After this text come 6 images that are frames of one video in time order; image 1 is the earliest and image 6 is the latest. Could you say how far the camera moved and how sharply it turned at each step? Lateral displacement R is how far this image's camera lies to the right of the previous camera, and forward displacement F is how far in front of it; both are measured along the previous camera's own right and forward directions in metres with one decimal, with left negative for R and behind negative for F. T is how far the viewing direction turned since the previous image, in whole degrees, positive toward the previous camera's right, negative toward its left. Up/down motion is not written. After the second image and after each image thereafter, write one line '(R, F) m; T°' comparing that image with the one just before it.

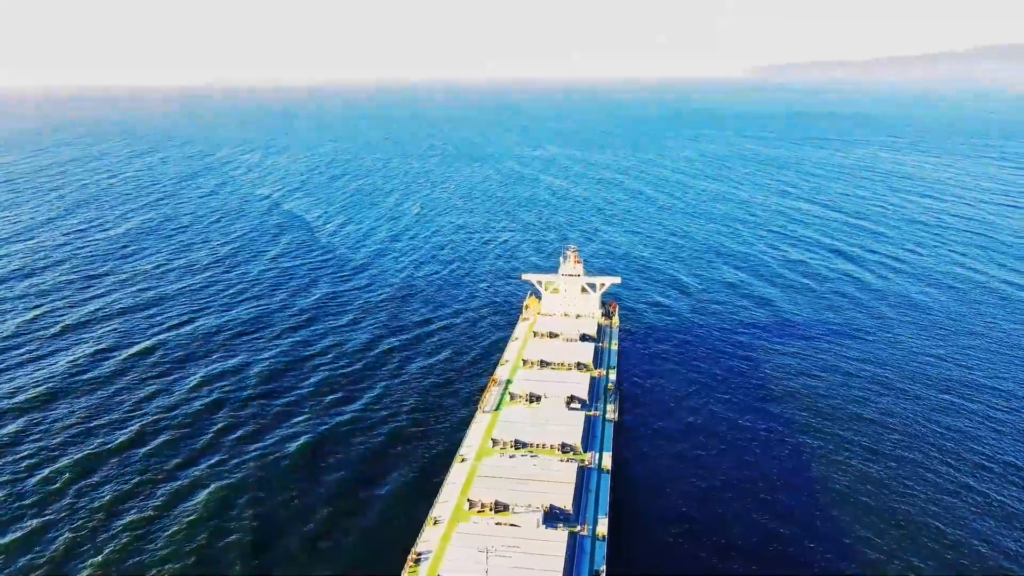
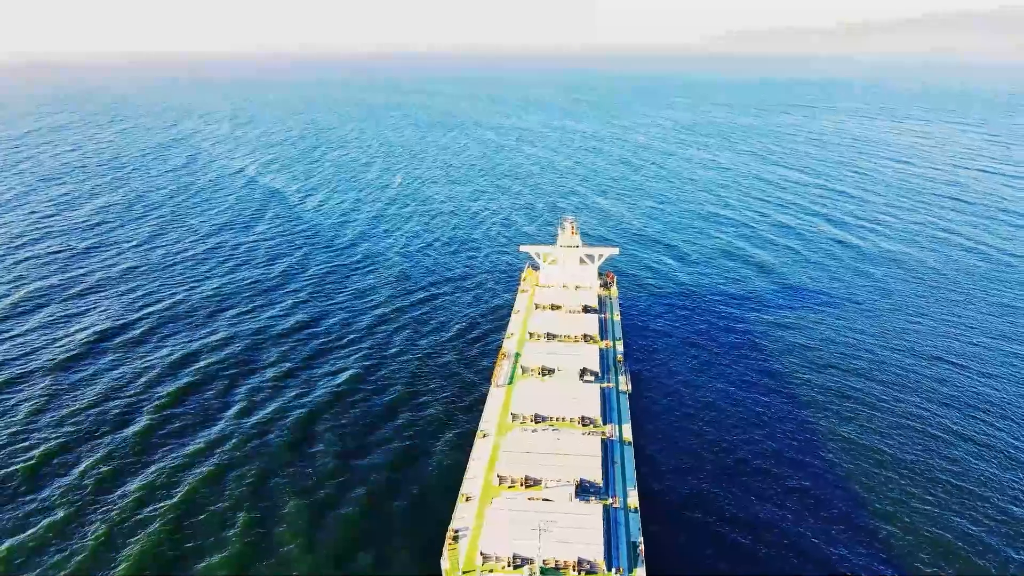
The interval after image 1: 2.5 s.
(-2.9, +0.5) m; +2°
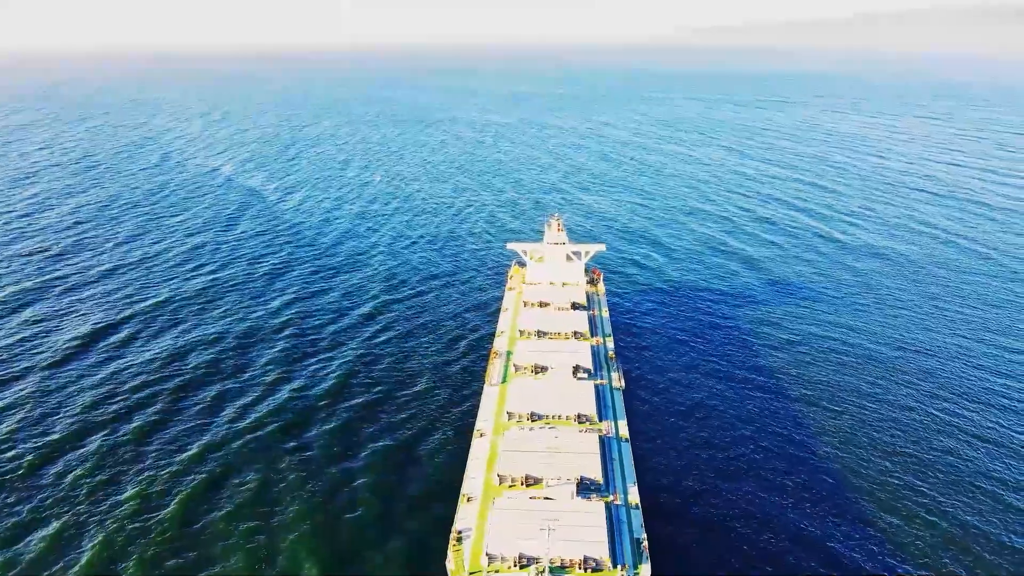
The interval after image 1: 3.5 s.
(-1.1, 0.0) m; +2°
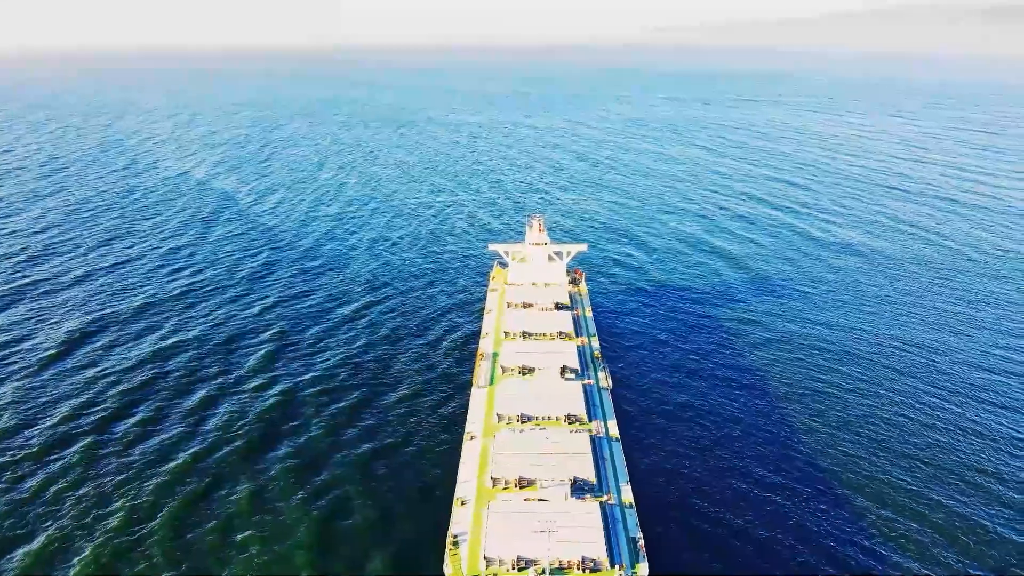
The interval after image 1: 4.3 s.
(-0.8, 0.0) m; +2°
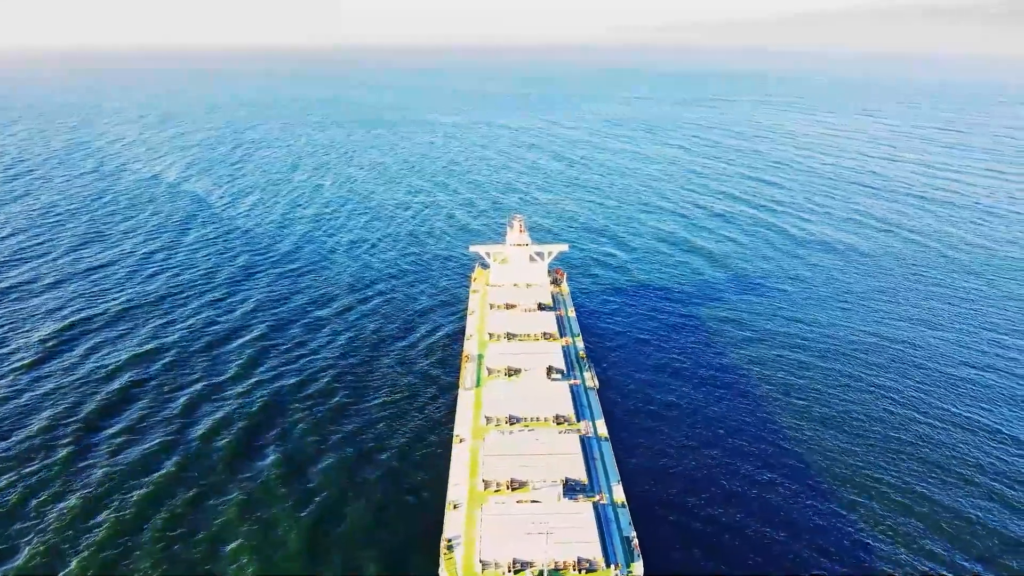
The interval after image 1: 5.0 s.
(-0.7, 0.0) m; +2°
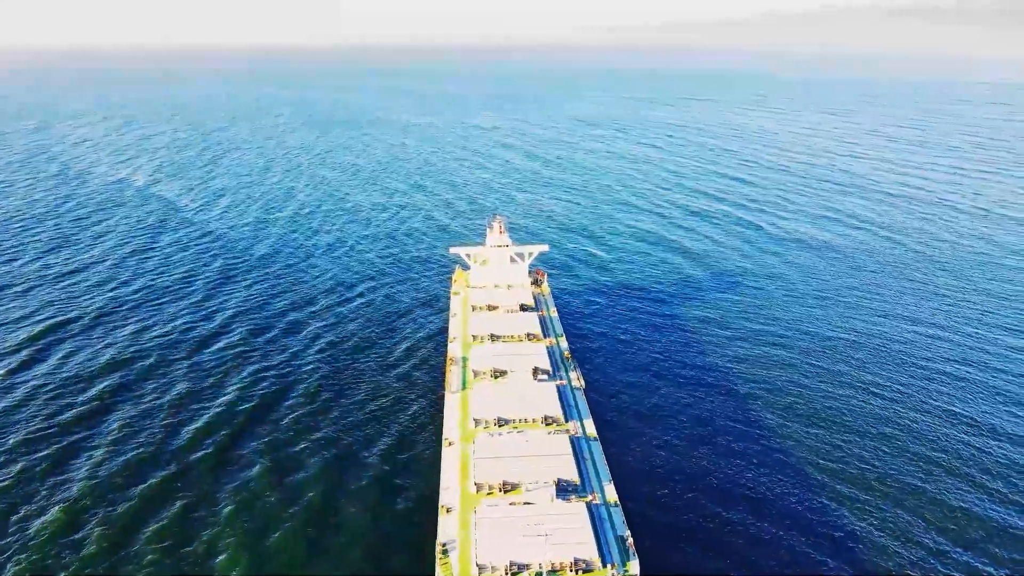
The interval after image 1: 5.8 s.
(-0.8, 0.0) m; +2°
